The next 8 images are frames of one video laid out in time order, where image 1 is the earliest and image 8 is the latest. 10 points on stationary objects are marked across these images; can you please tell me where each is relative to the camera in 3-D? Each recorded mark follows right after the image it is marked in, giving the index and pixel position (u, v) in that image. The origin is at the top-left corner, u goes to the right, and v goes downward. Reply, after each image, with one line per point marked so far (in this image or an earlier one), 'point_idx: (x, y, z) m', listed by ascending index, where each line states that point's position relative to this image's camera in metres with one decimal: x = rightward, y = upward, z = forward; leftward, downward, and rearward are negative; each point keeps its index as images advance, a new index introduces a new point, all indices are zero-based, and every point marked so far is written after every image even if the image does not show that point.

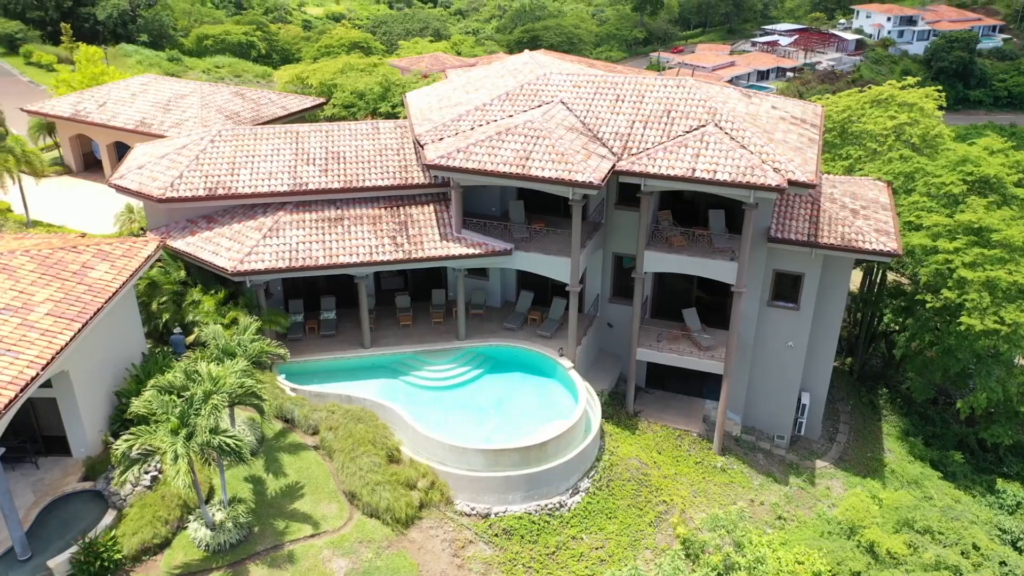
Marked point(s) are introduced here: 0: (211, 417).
0: (-7.1, -3.1, +18.5) m
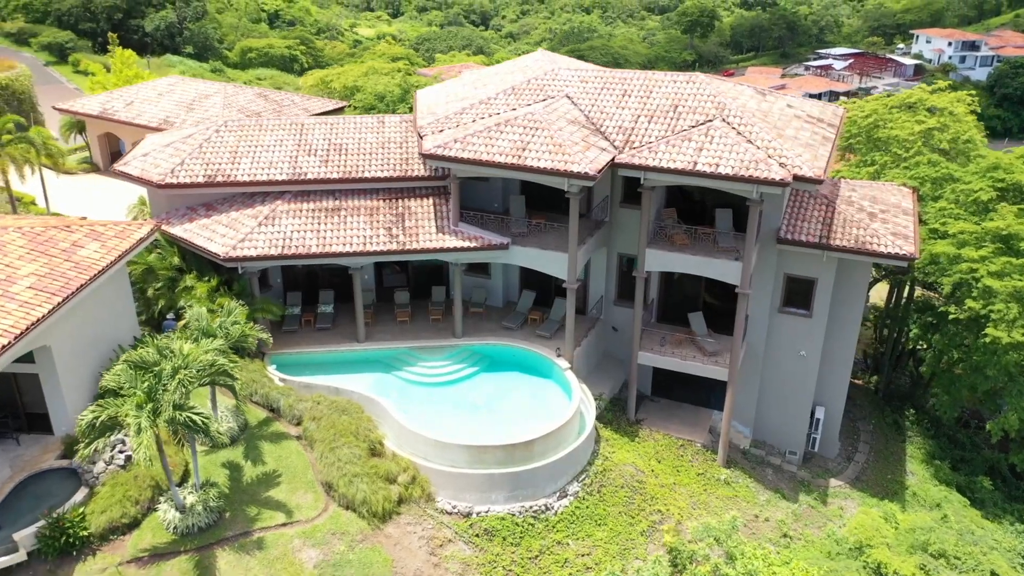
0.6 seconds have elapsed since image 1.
0: (-7.8, -2.5, +18.3) m
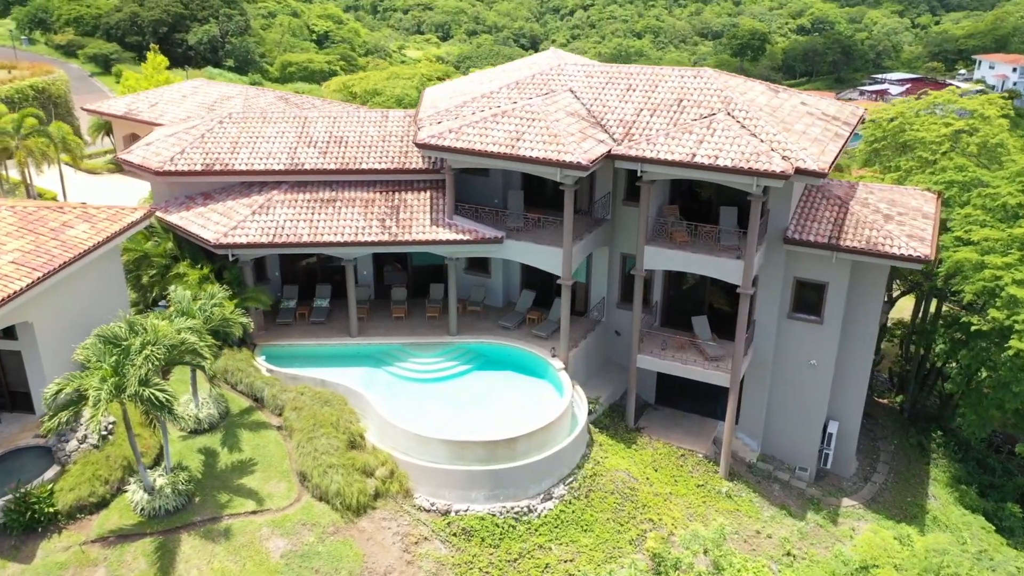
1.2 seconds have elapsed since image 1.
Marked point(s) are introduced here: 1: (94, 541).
0: (-8.5, -1.9, +18.0) m
1: (-10.3, -6.2, +19.1) m
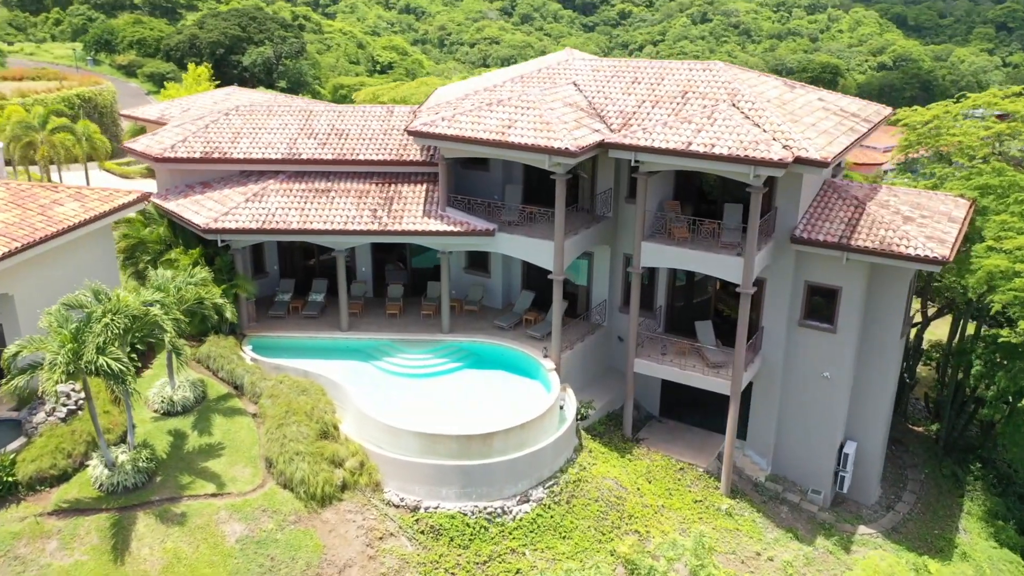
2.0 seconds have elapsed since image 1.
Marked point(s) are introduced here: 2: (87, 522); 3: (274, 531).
0: (-9.4, -1.1, +17.8) m
1: (-11.2, -5.5, +18.8) m
2: (-10.3, -5.7, +18.7) m
3: (-6.0, -6.1, +19.5) m
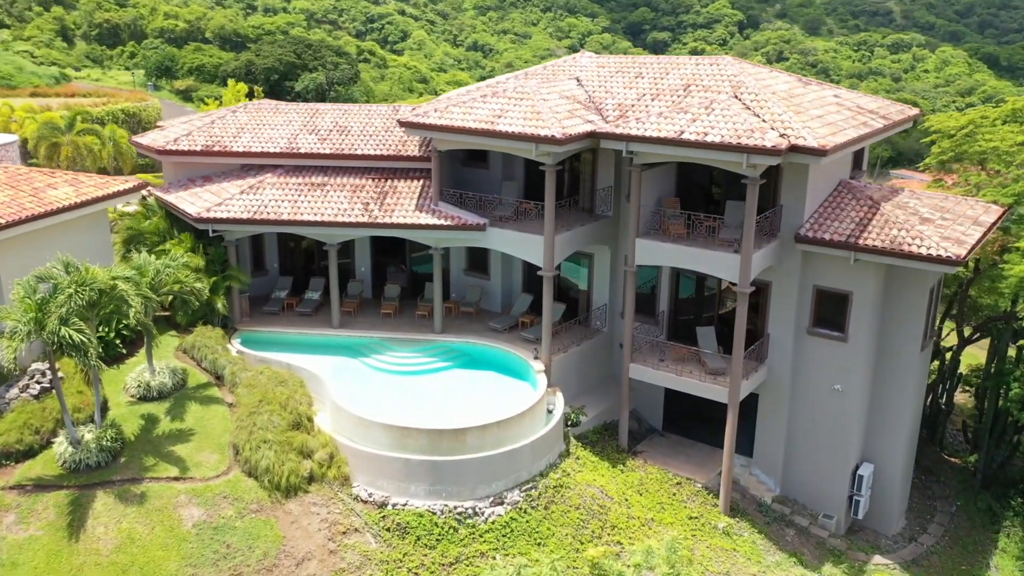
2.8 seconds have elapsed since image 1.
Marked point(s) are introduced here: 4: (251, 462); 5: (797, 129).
0: (-10.2, -0.4, +17.7) m
1: (-12.1, -4.8, +18.7) m
2: (-11.1, -5.0, +18.5) m
3: (-6.8, -5.6, +18.9) m
4: (-6.7, -4.4, +19.9) m
5: (+7.3, +4.1, +19.9) m
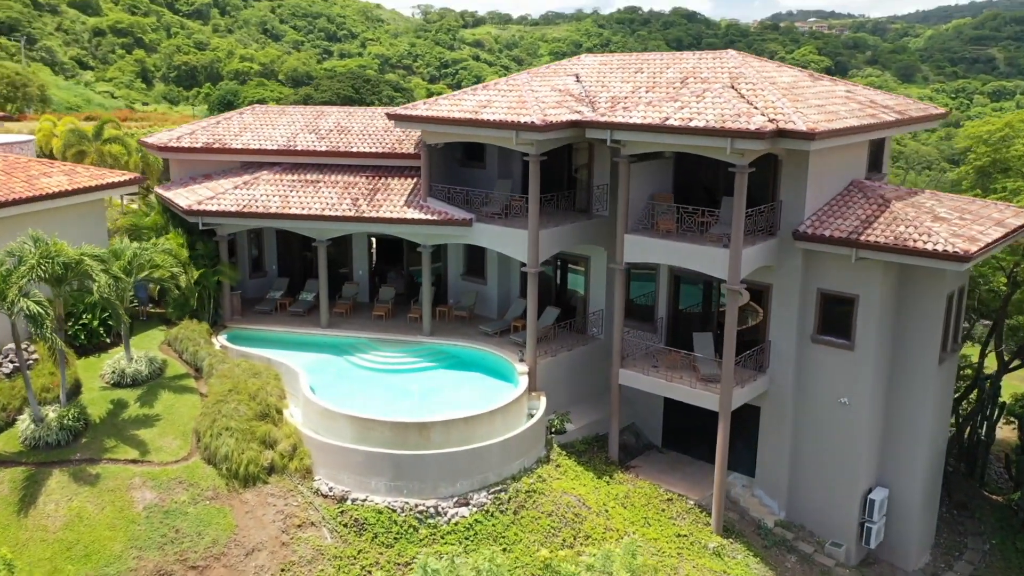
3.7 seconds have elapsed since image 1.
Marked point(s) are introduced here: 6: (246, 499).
0: (-11.1, +0.2, +17.8) m
1: (-13.0, -4.1, +18.6) m
2: (-12.1, -4.4, +18.3) m
3: (-7.7, -5.1, +18.3) m
4: (-7.5, -4.0, +19.4) m
5: (+6.6, +4.2, +18.7) m
6: (-6.5, -5.1, +18.8) m
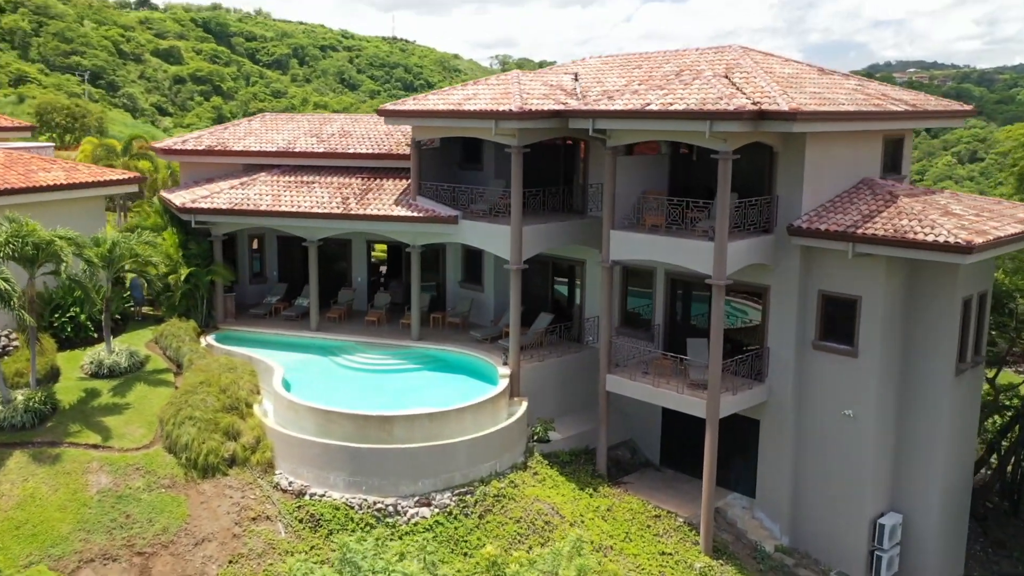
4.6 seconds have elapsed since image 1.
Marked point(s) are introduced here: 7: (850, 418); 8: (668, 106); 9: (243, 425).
0: (-11.9, +0.8, +17.9) m
1: (-13.8, -3.6, +18.6) m
2: (-12.9, -3.8, +18.3) m
3: (-8.6, -4.6, +17.9) m
4: (-8.3, -3.6, +19.0) m
5: (+6.0, +4.3, +17.7) m
6: (-7.3, -4.7, +18.3) m
7: (+8.5, -3.3, +19.6) m
8: (+3.7, +4.2, +18.1) m
9: (-6.7, -3.5, +19.7) m
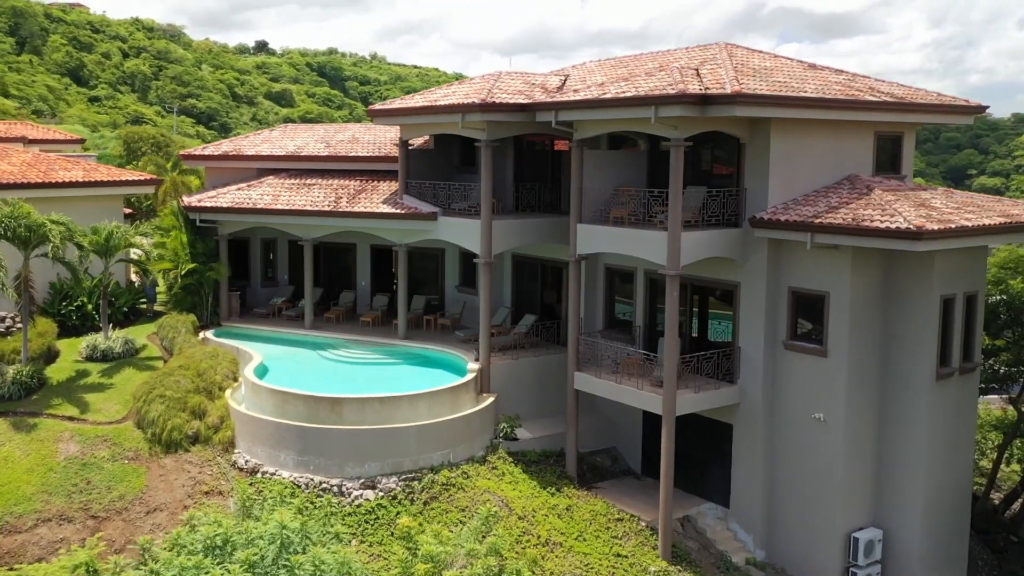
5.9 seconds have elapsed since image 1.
0: (-13.0, +1.3, +19.5) m
1: (-14.9, -3.1, +20.3) m
2: (-14.1, -3.3, +19.8) m
3: (-9.9, -4.1, +18.8) m
4: (-9.4, -3.2, +19.9) m
5: (+4.8, +4.5, +17.2) m
6: (-8.6, -4.2, +19.0) m
7: (+7.4, -3.2, +18.4) m
8: (+2.5, +4.4, +17.9) m
9: (-7.8, -3.1, +20.4) m
